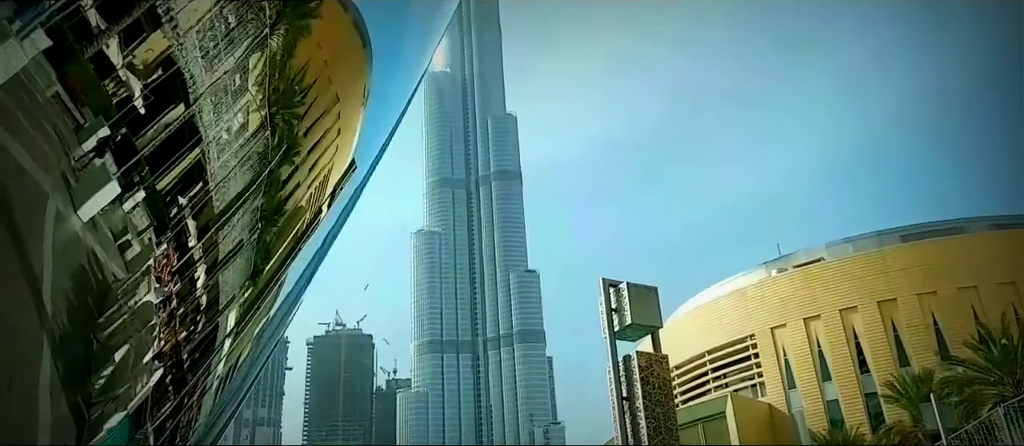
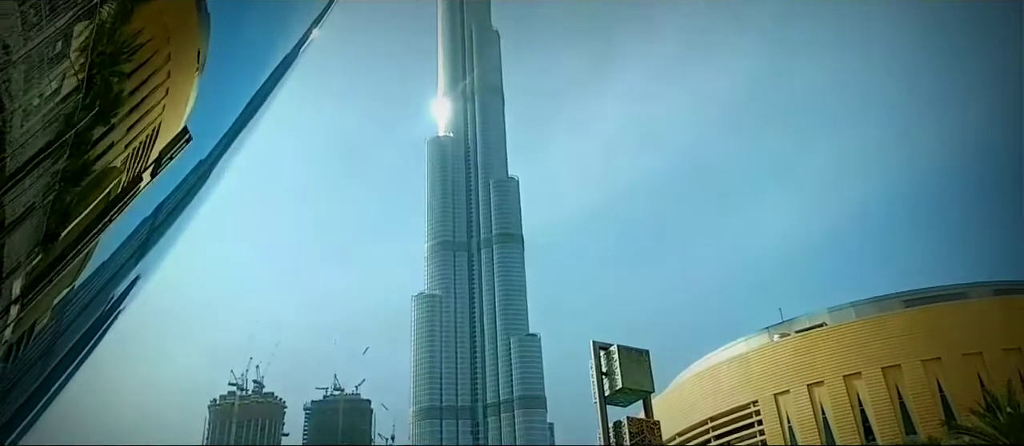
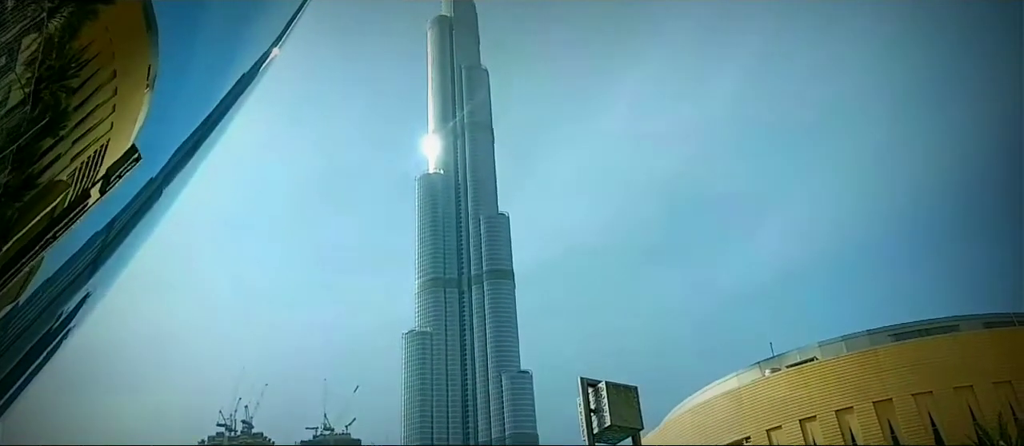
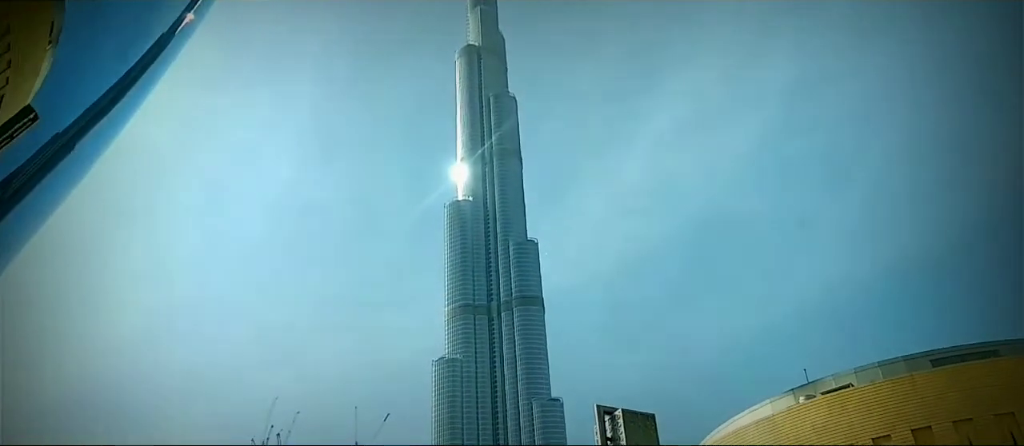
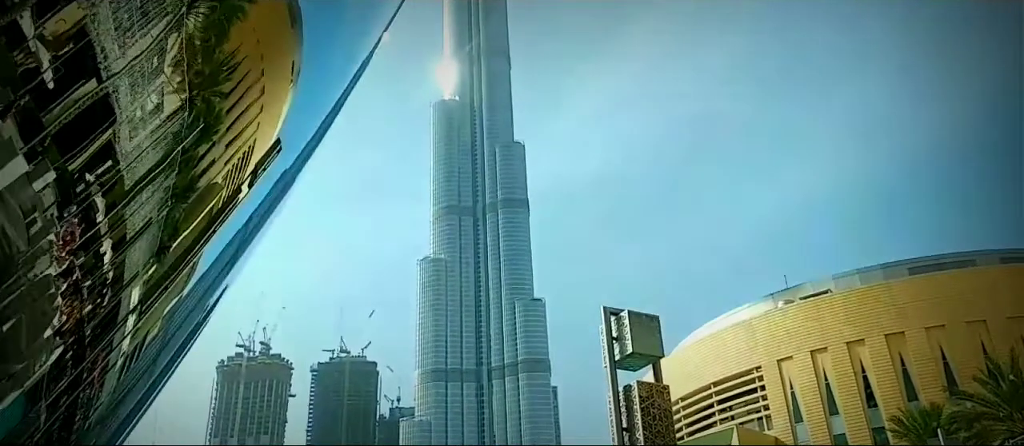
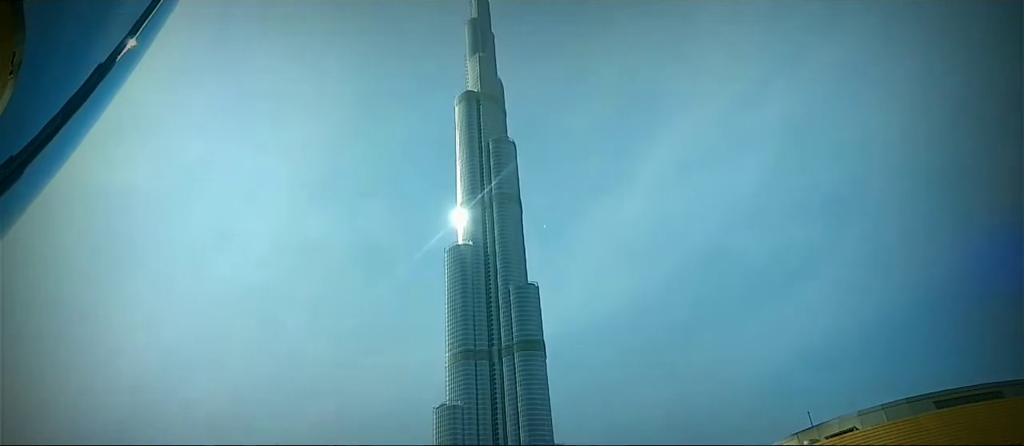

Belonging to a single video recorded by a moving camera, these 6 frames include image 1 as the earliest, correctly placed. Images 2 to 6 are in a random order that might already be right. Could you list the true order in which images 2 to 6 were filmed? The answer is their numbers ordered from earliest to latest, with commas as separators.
5, 2, 3, 4, 6
